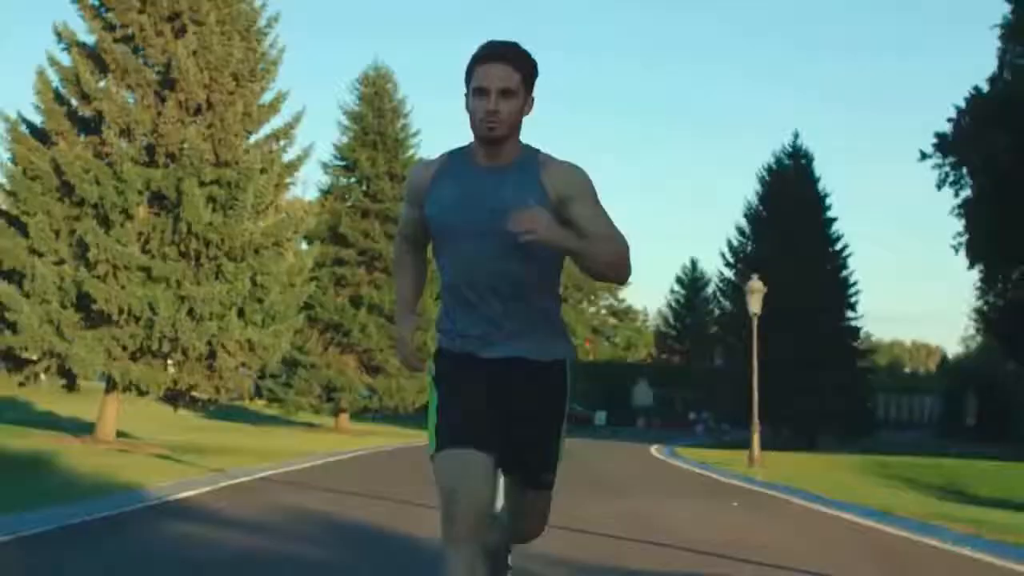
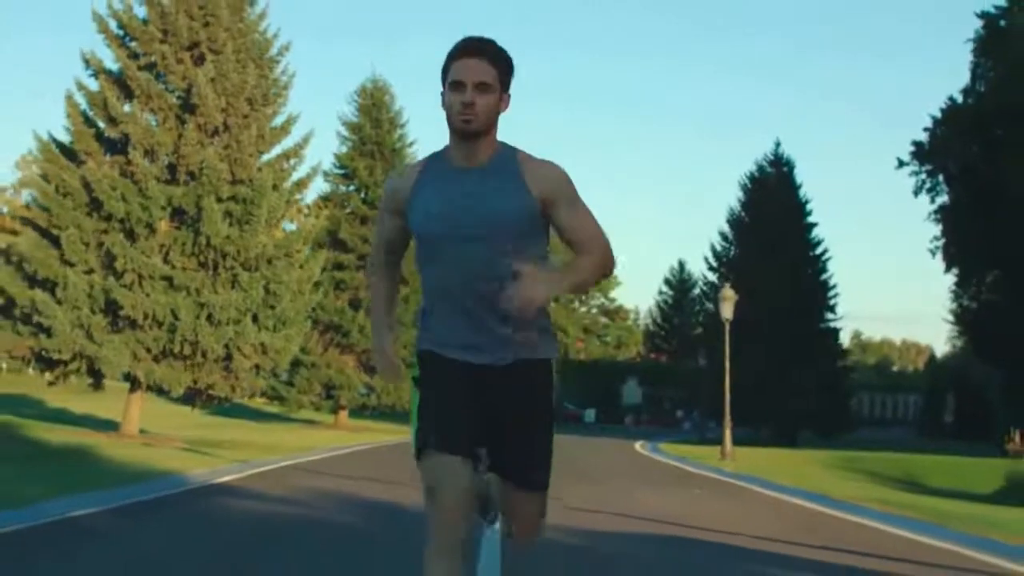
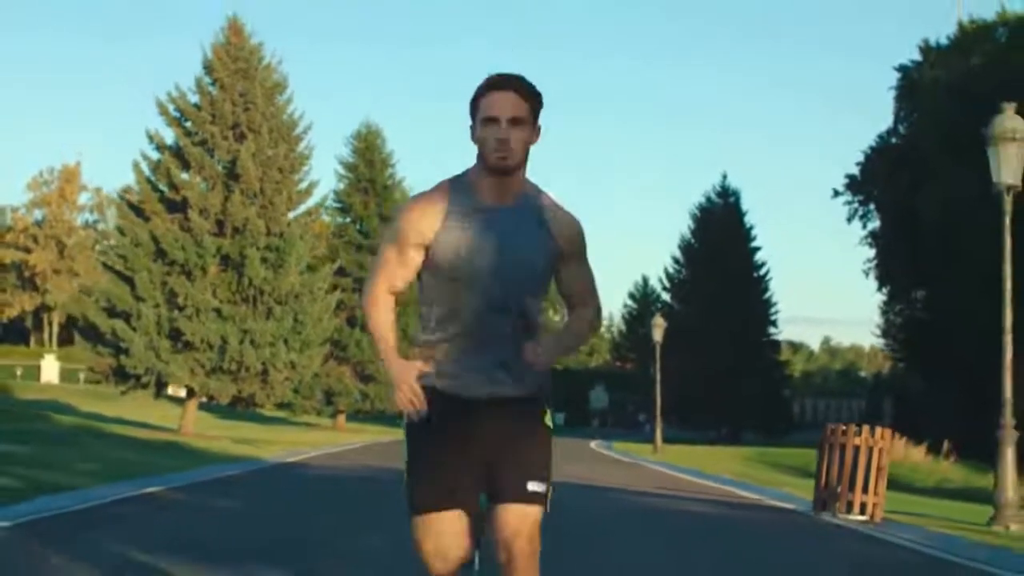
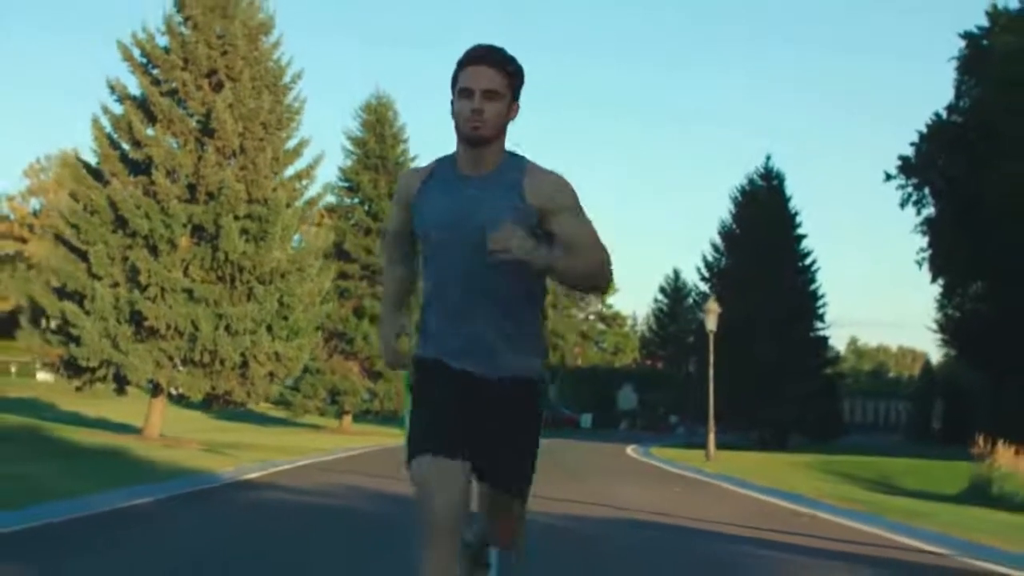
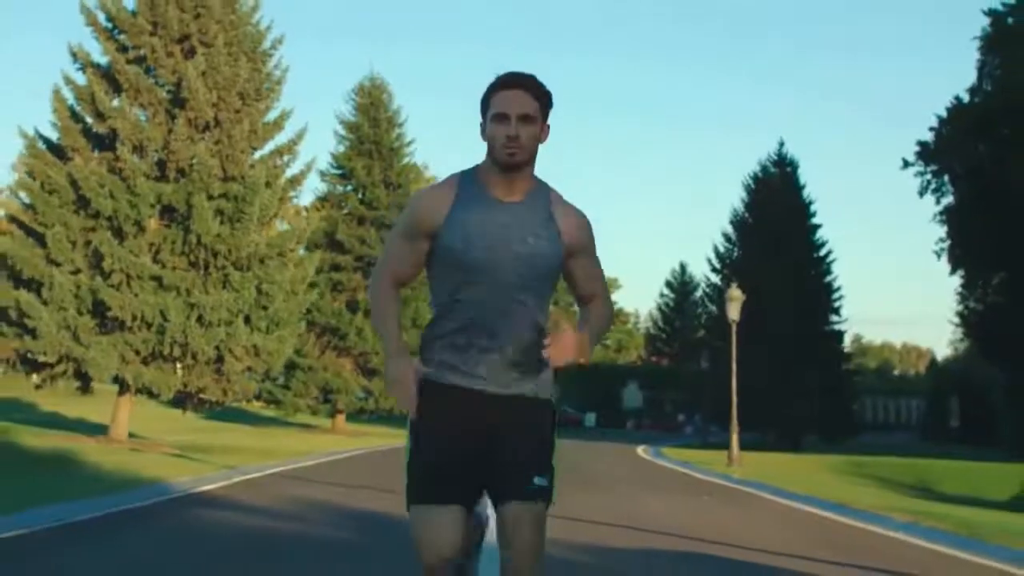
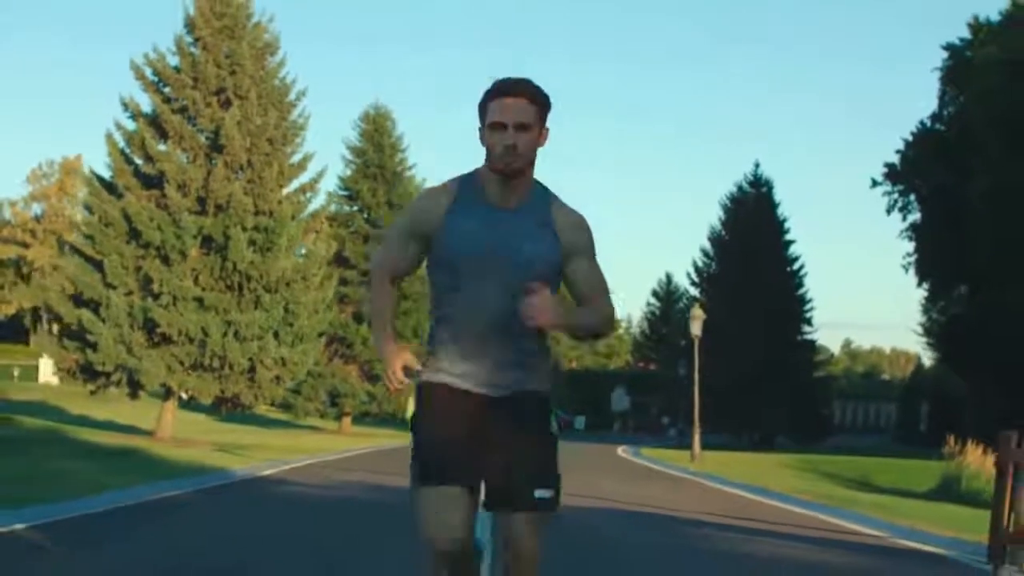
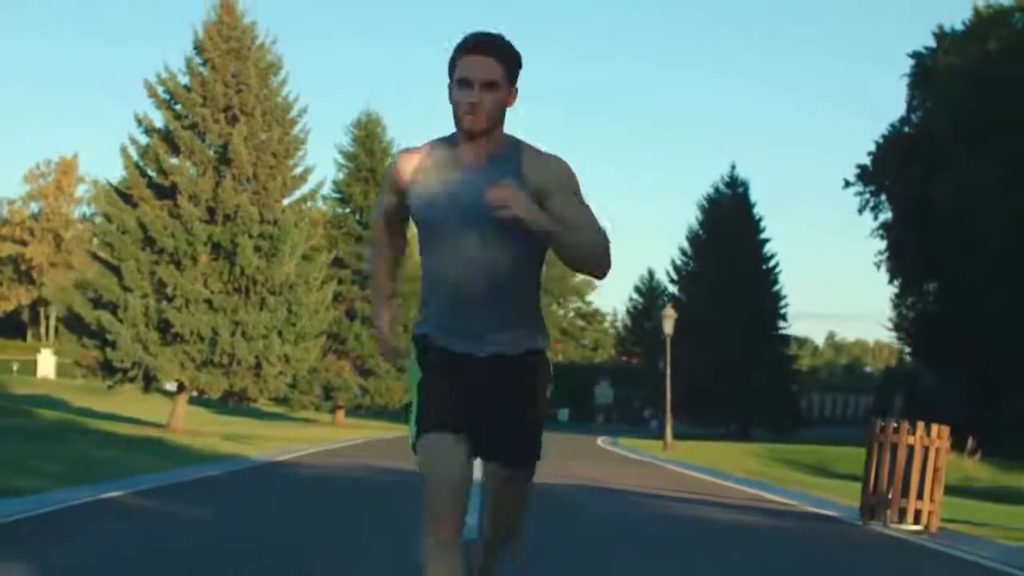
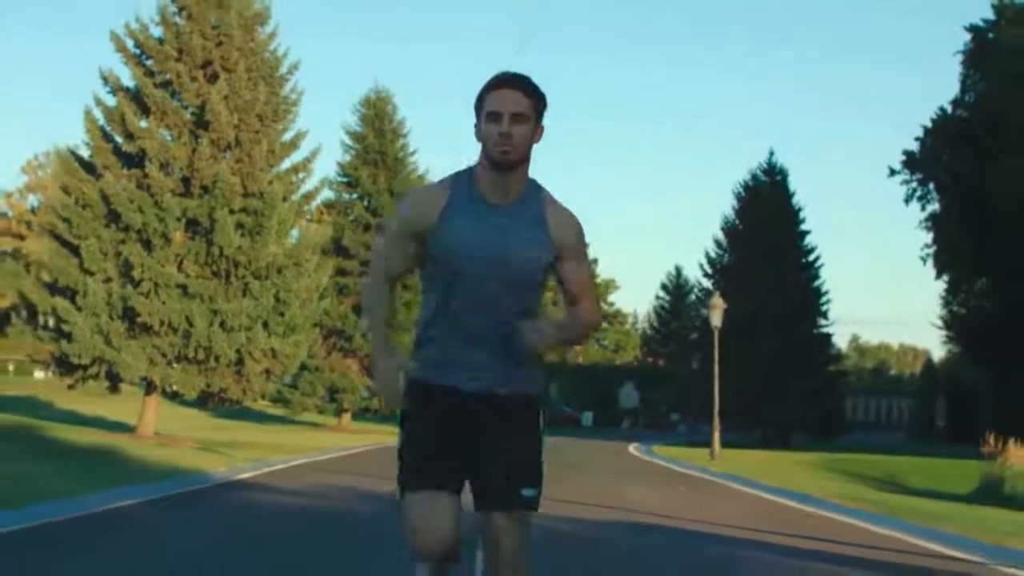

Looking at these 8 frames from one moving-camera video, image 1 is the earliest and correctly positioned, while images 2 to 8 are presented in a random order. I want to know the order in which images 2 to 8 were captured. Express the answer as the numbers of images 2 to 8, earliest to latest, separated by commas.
5, 2, 8, 4, 6, 7, 3
